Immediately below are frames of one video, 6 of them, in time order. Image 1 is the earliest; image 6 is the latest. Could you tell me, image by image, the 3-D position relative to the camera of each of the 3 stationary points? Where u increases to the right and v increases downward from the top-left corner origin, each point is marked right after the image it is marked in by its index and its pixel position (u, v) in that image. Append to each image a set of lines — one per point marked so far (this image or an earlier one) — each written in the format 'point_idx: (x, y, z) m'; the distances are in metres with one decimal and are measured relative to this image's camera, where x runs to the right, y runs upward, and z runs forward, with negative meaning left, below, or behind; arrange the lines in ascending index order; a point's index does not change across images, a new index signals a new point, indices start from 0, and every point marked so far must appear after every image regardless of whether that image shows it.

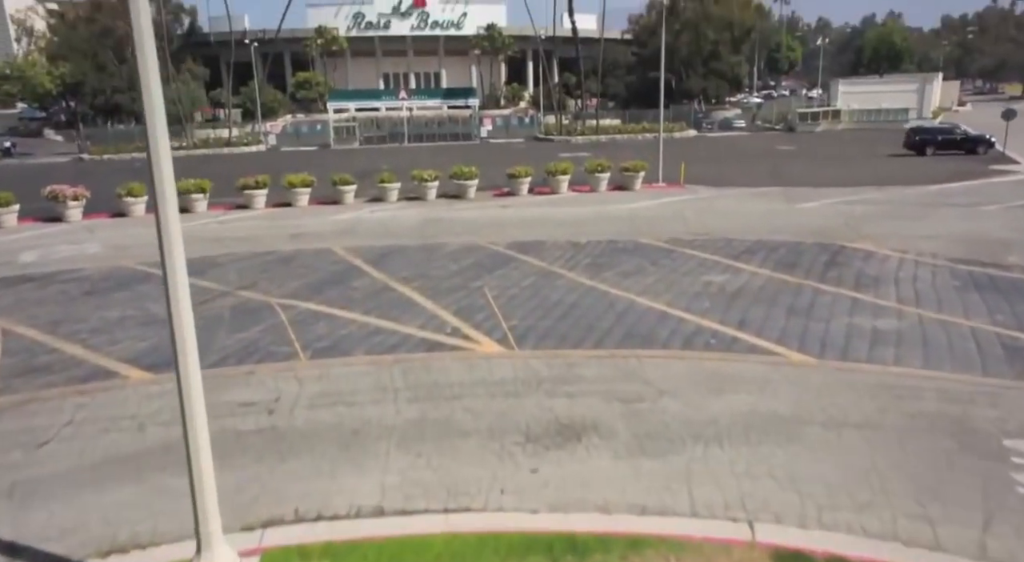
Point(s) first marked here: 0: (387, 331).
0: (-2.1, -0.8, +12.4) m
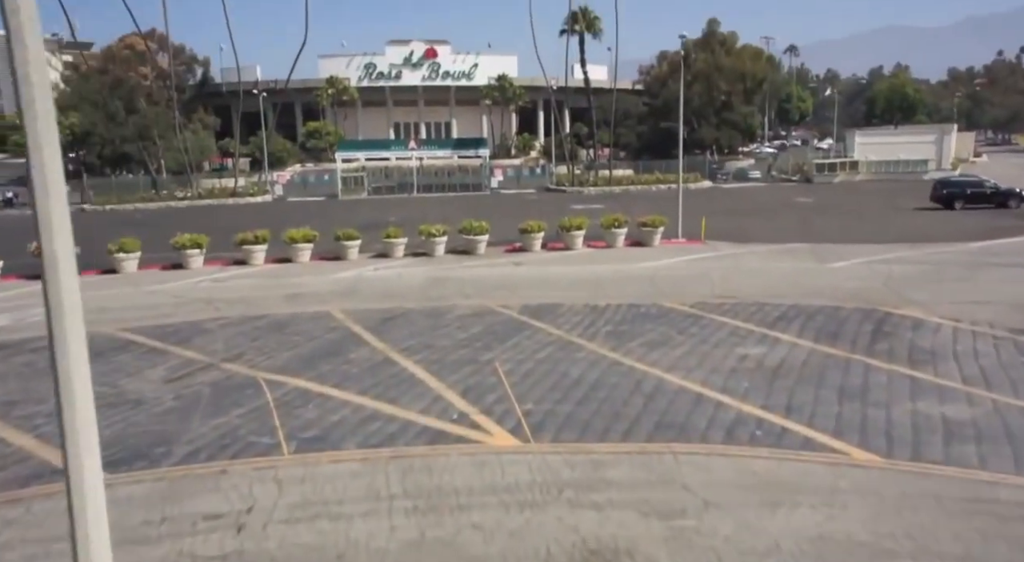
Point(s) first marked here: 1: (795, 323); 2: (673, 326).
0: (-1.8, -2.0, +10.9) m
1: (+5.5, -0.8, +14.6) m
2: (+3.3, -0.9, +15.2) m
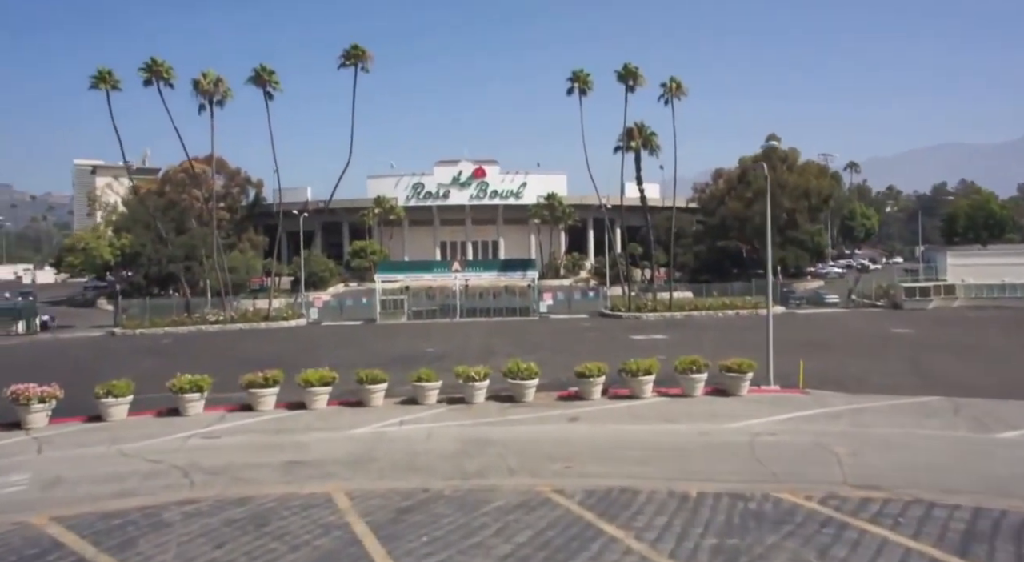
0: (-1.2, -4.0, +6.4) m
1: (+6.4, -3.4, +9.8) m
2: (+4.1, -3.6, +10.5) m
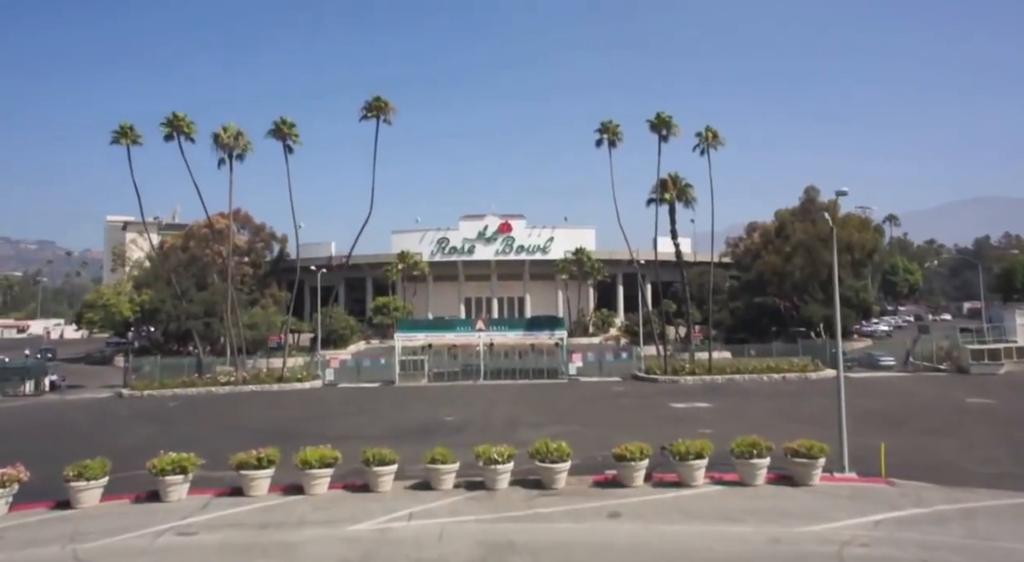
0: (-1.1, -4.5, +3.4) m
1: (+6.6, -4.2, +6.6) m
2: (+4.4, -4.5, +7.4) m
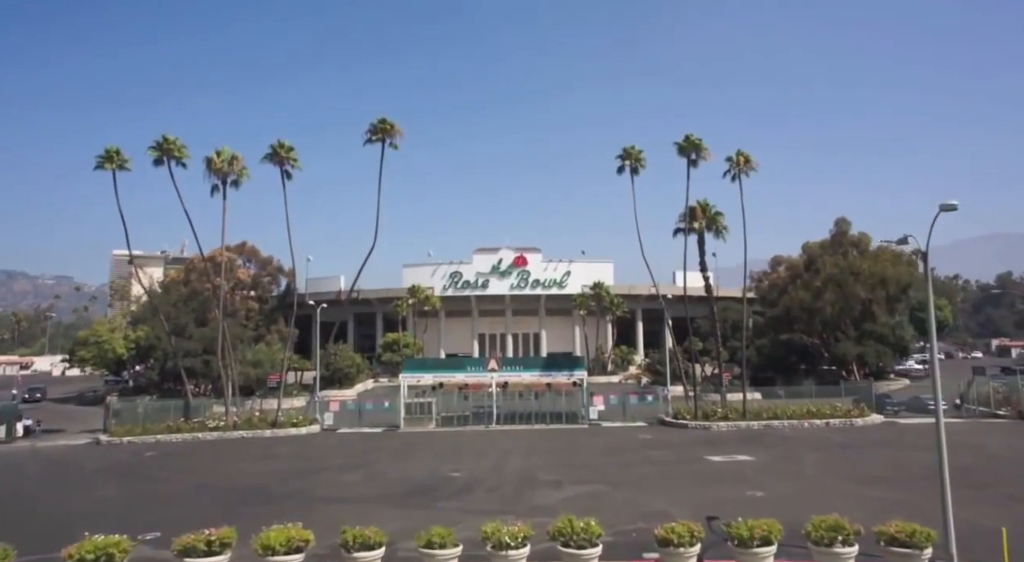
0: (-1.1, -4.6, -0.5) m
1: (+6.7, -4.4, +2.6) m
2: (+4.5, -4.7, +3.4) m
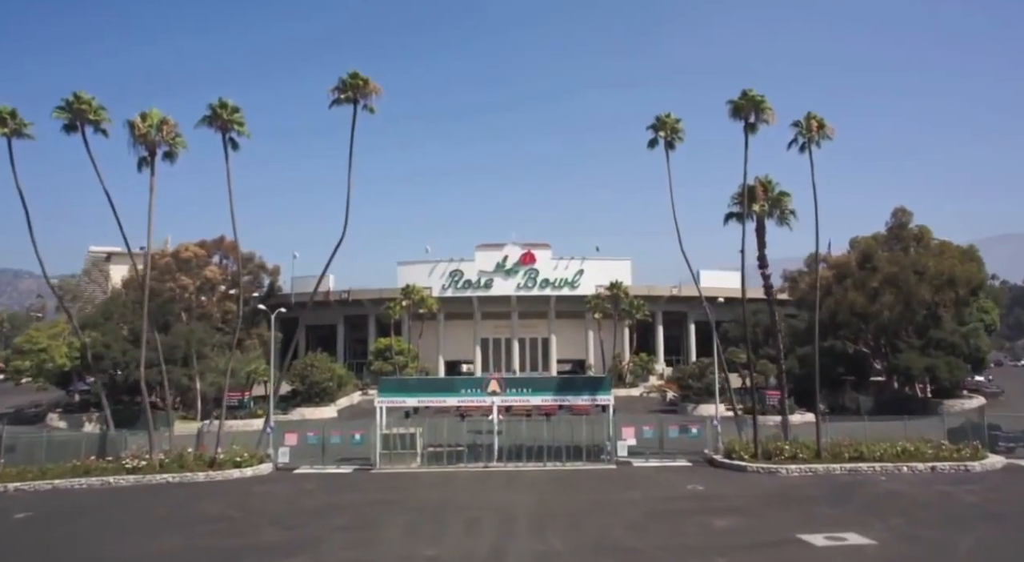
0: (-1.2, -4.5, -9.8) m
1: (+6.6, -4.4, -6.8) m
2: (+4.4, -4.6, -6.0) m
